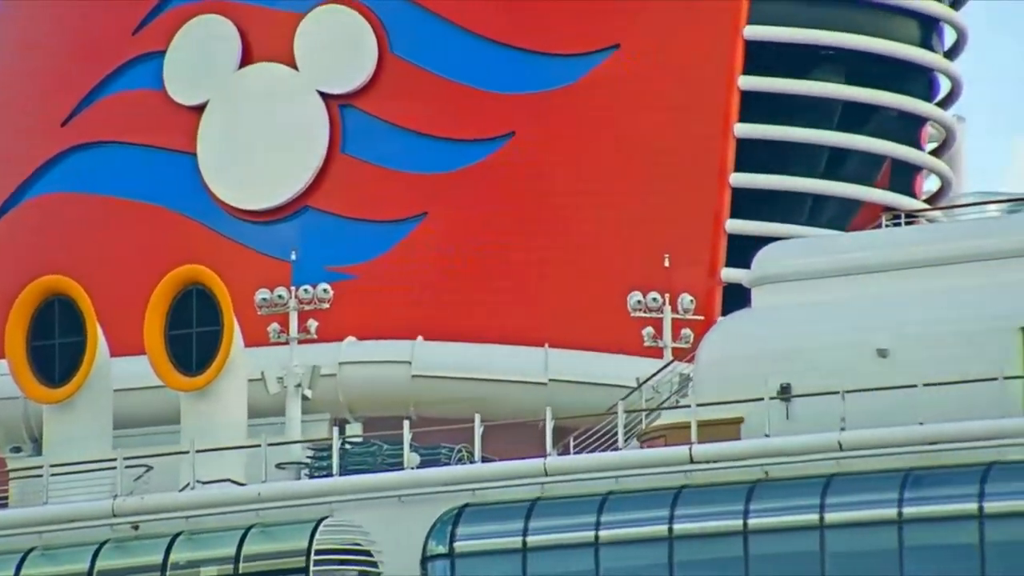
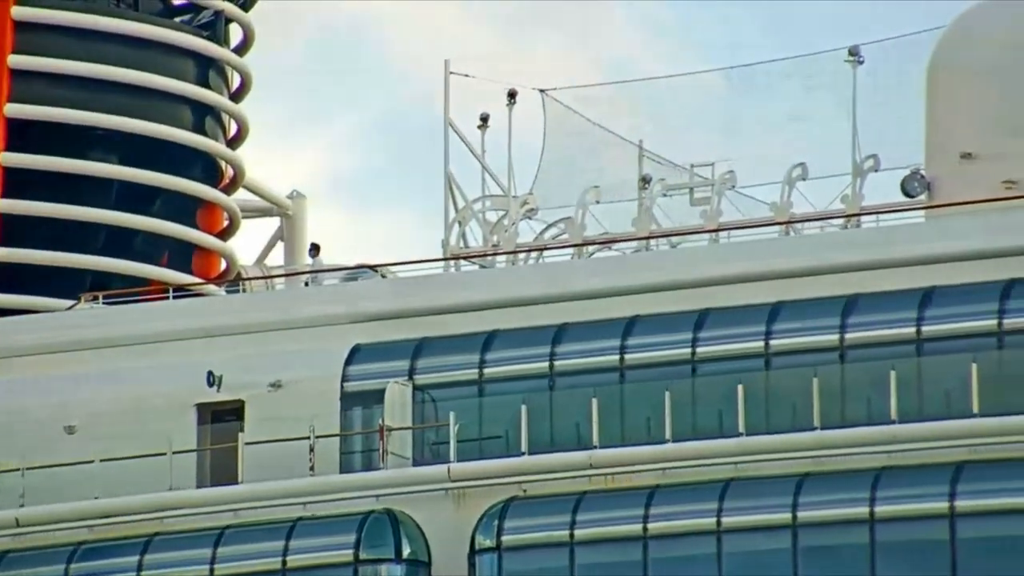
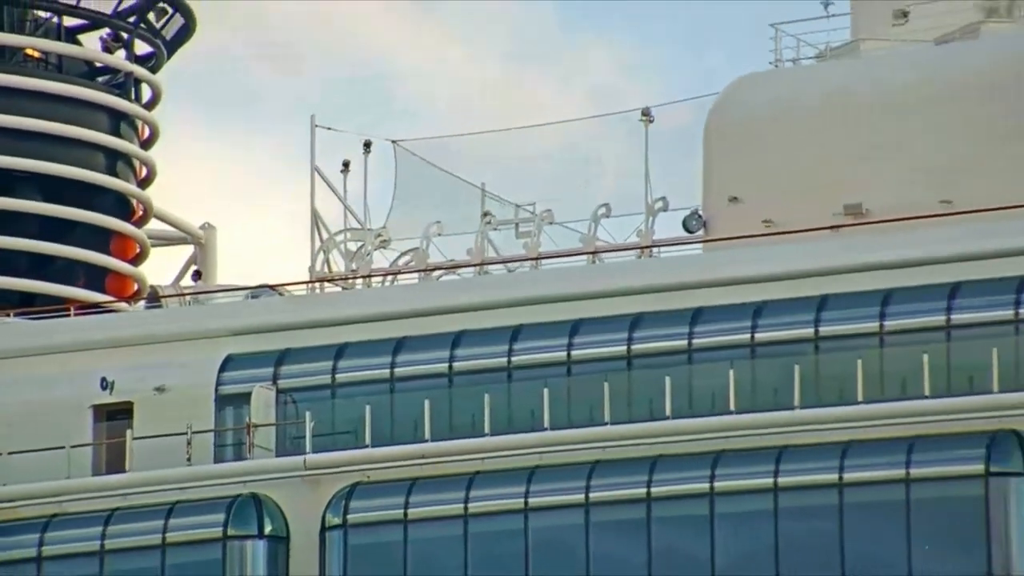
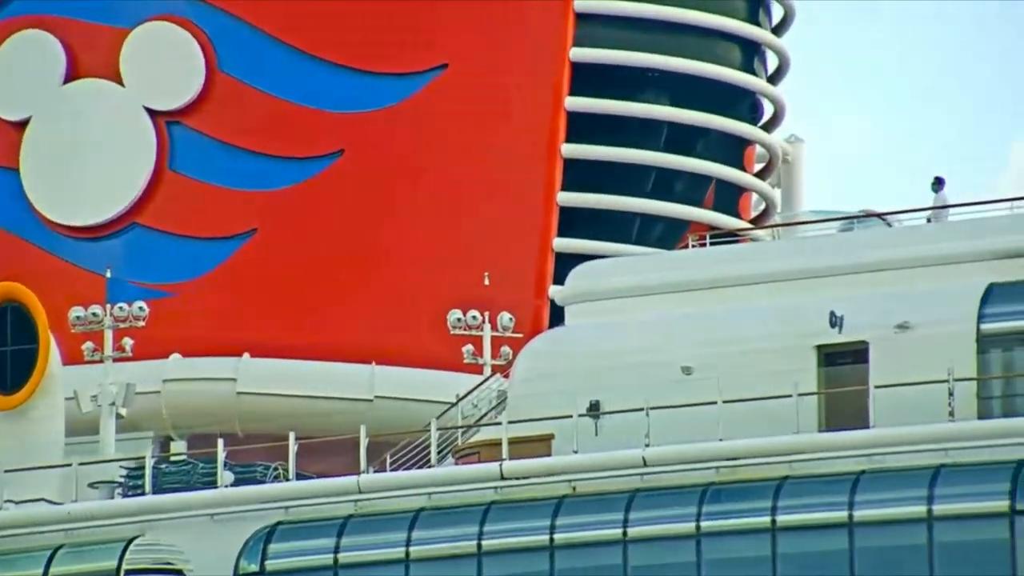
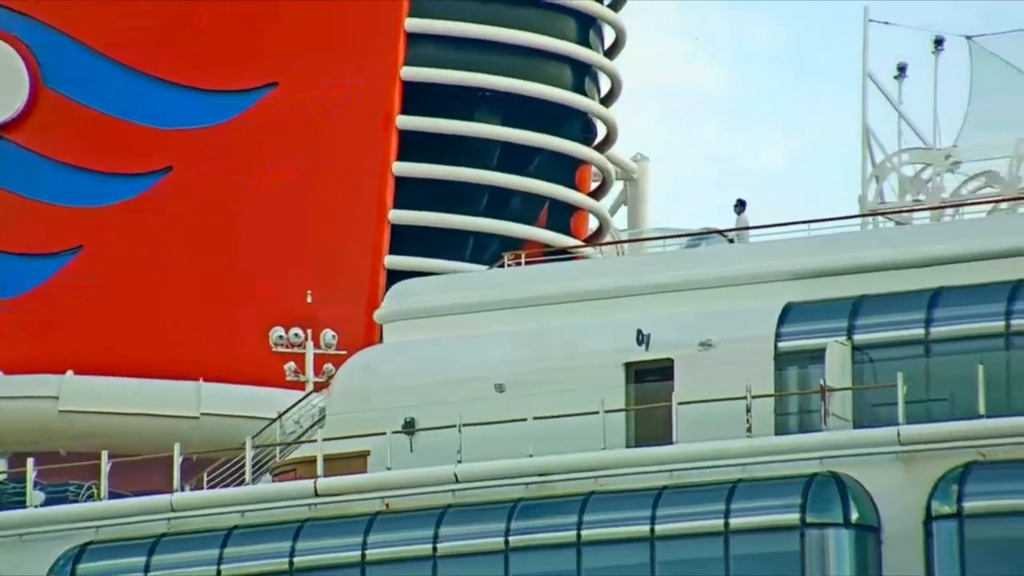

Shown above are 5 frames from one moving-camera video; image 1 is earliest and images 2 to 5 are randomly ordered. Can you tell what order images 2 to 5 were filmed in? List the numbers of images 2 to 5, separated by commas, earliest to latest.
4, 5, 2, 3
